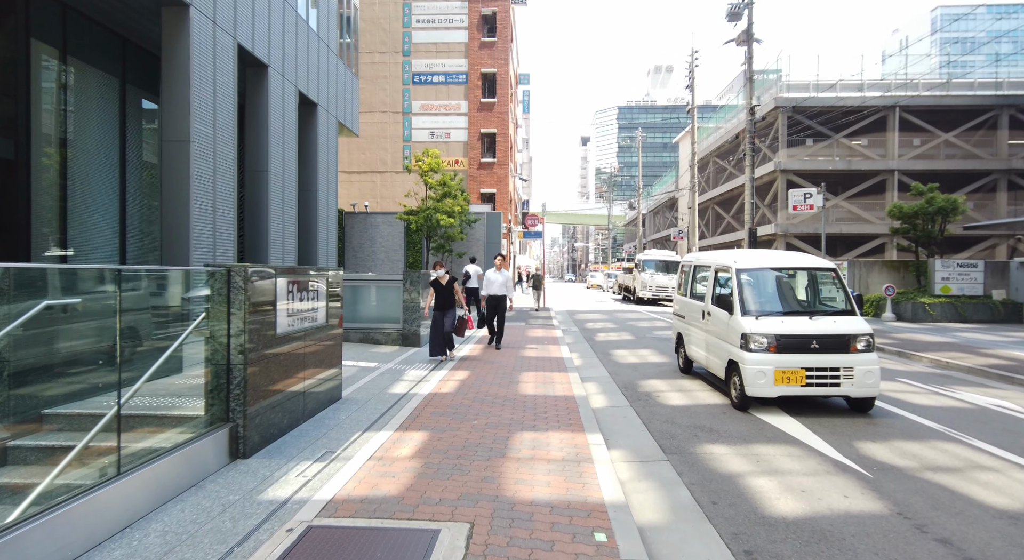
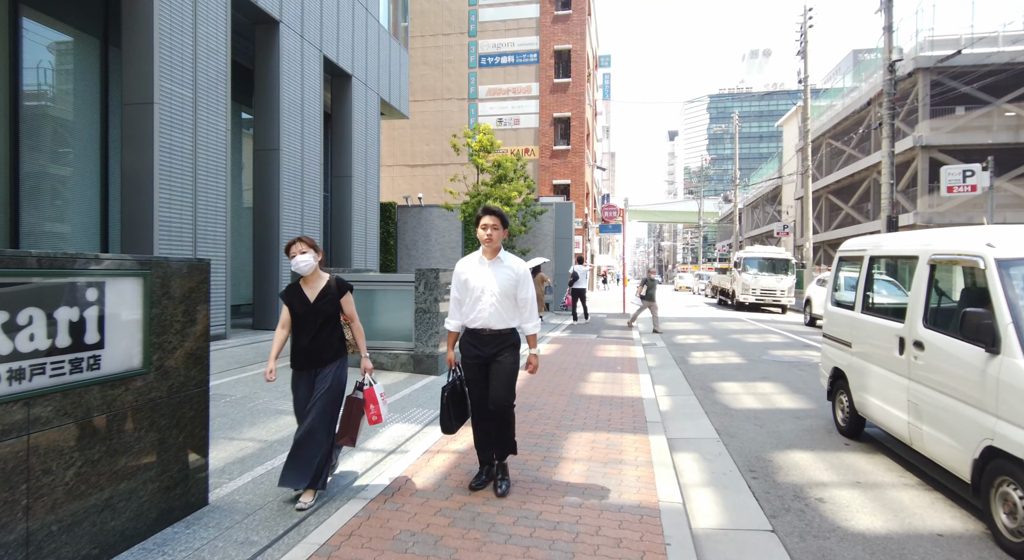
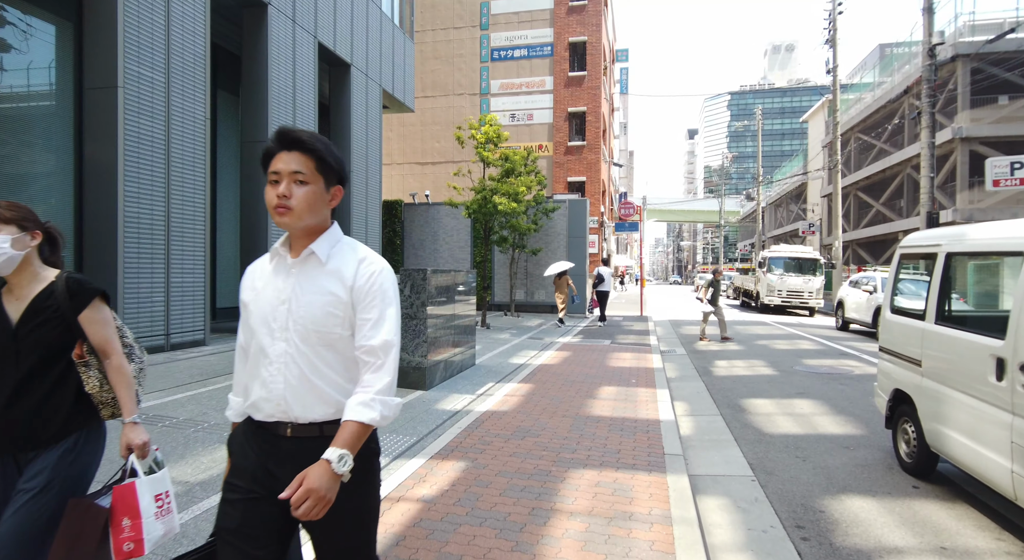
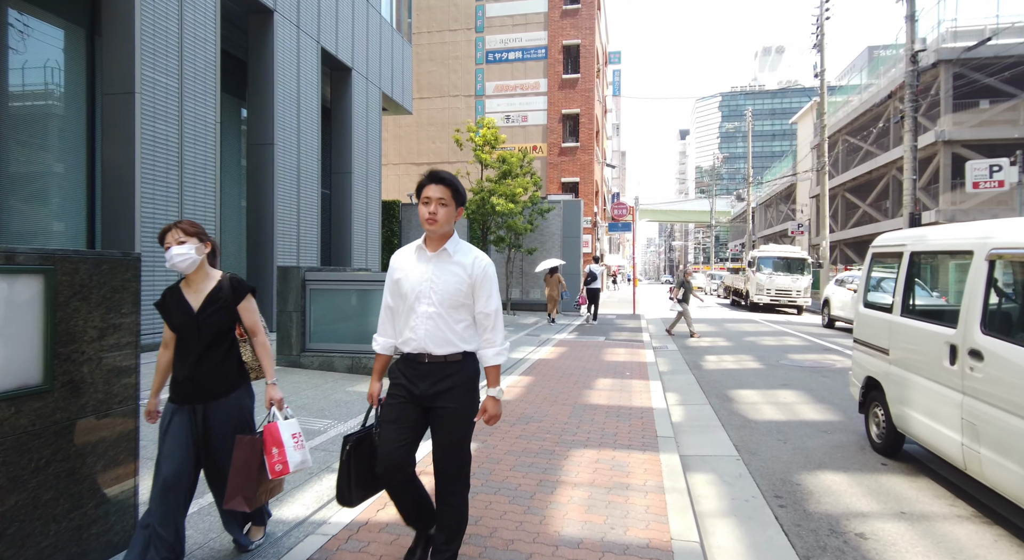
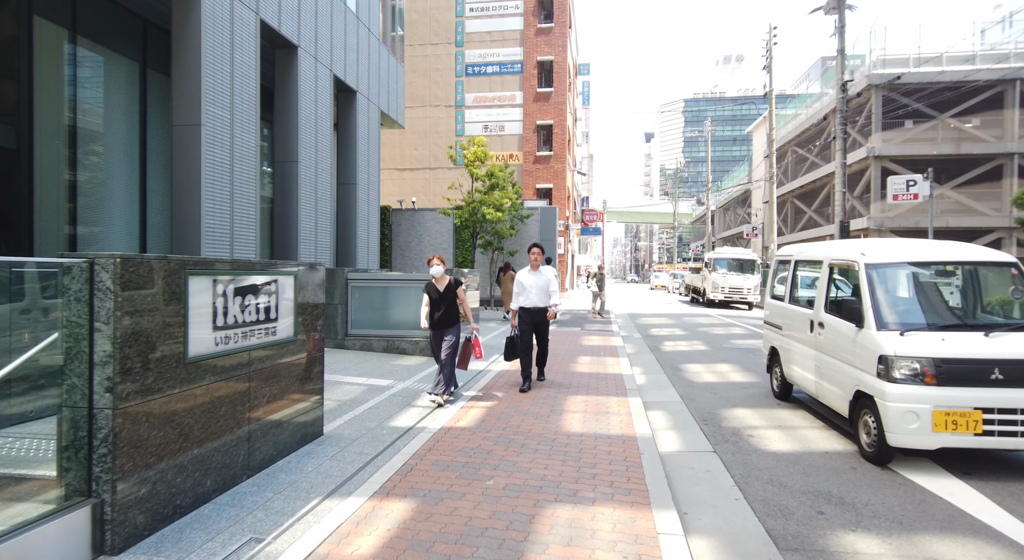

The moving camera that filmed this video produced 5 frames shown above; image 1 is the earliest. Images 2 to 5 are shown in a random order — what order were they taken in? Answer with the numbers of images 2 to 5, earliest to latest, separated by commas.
5, 2, 4, 3
